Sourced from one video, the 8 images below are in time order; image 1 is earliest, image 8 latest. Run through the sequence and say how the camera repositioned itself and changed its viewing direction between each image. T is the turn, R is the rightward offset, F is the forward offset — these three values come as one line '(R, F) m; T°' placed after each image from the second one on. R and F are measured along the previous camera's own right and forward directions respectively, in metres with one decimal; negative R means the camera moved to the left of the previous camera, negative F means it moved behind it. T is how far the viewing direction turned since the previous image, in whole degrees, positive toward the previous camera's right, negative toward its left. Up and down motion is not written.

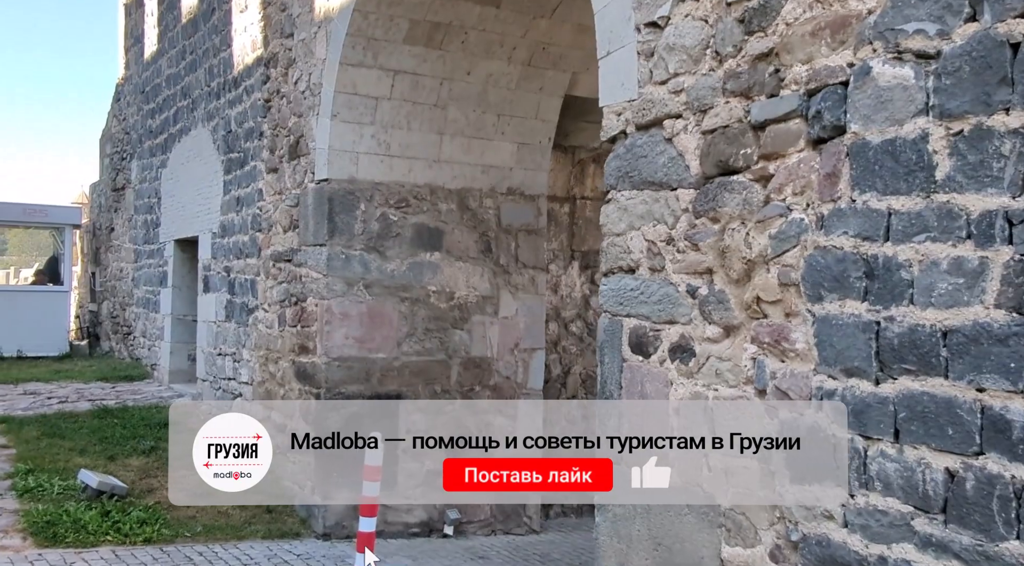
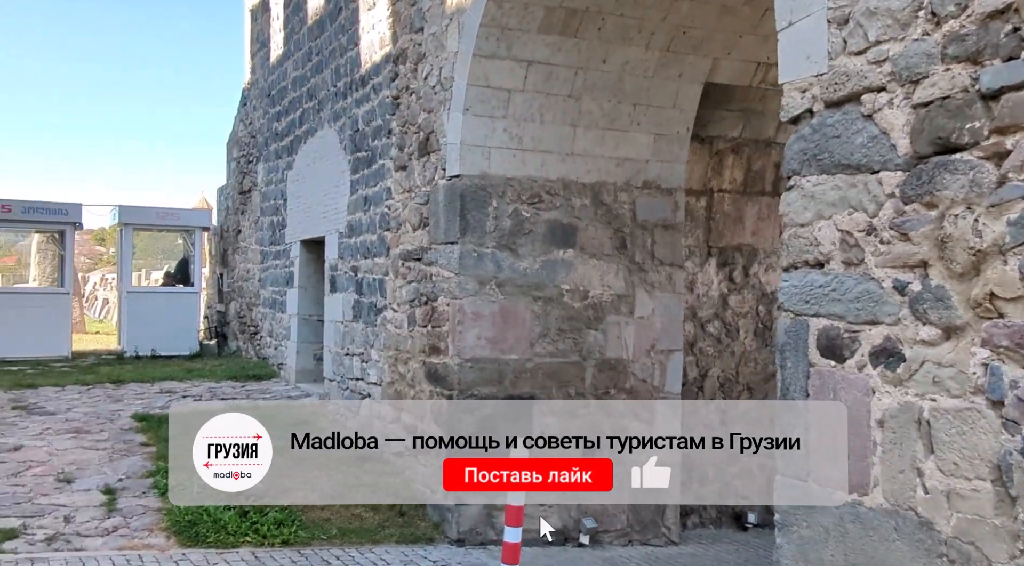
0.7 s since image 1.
(-0.3, +0.2) m; -7°
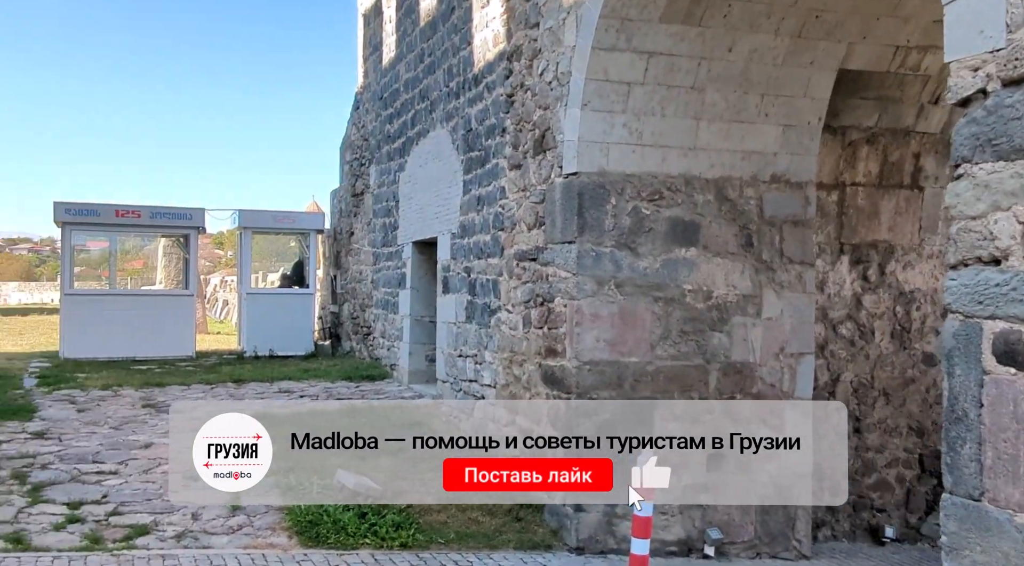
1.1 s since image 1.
(-0.2, +0.1) m; -7°
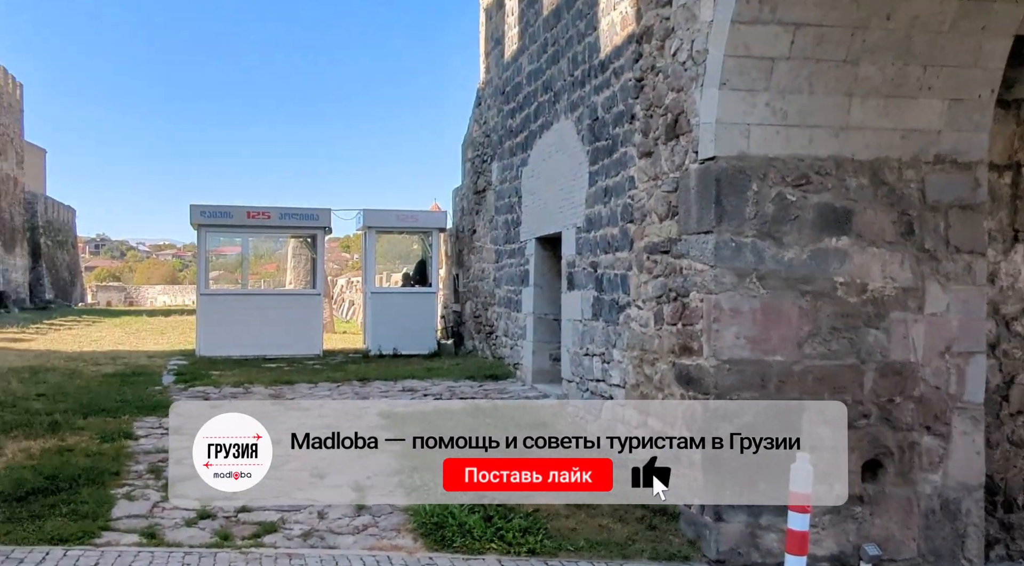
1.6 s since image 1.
(-0.1, +0.2) m; -9°
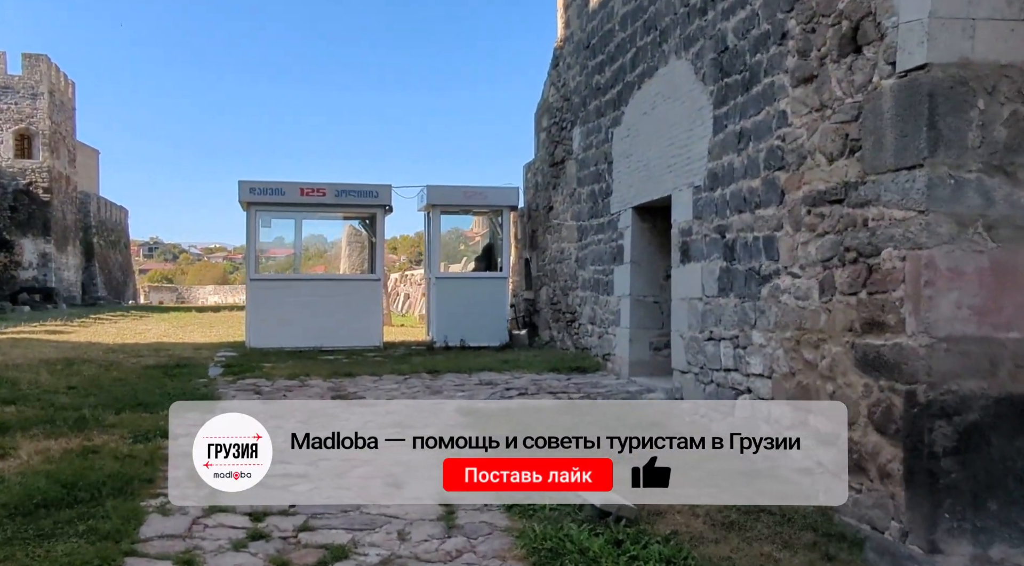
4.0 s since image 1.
(-0.4, +1.0) m; -3°
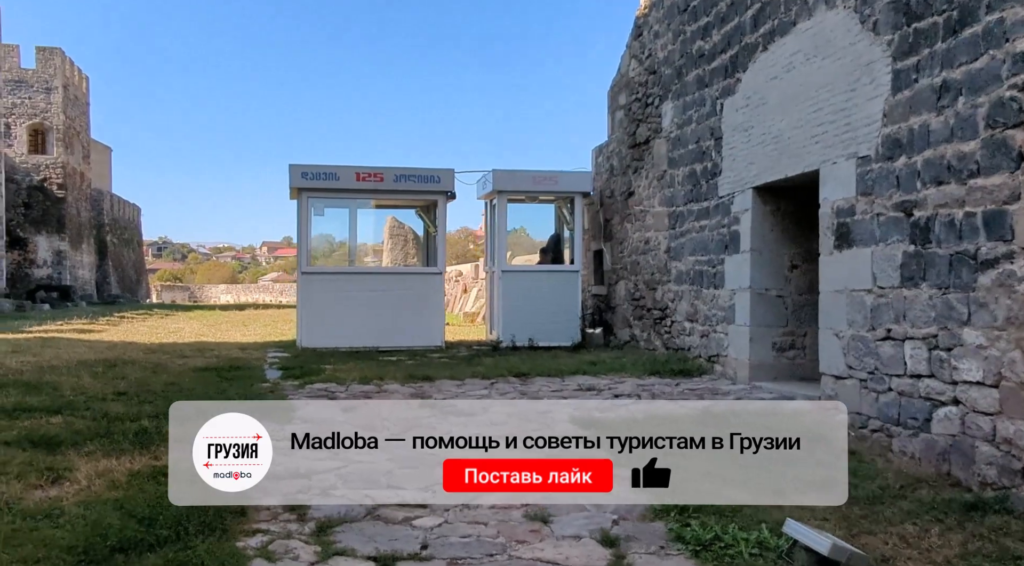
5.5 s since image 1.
(-0.7, +0.8) m; 0°
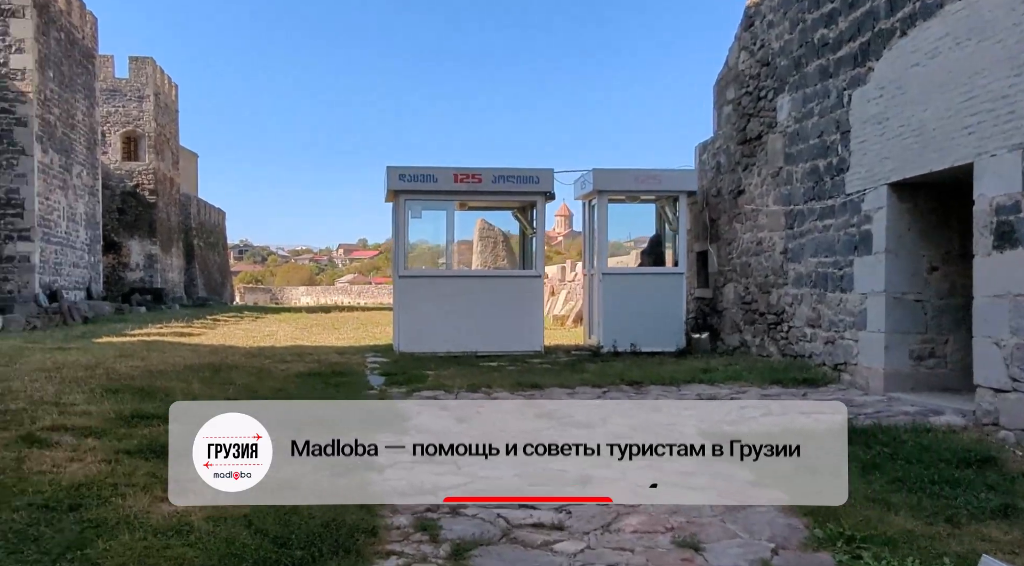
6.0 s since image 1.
(-0.3, +0.2) m; -5°
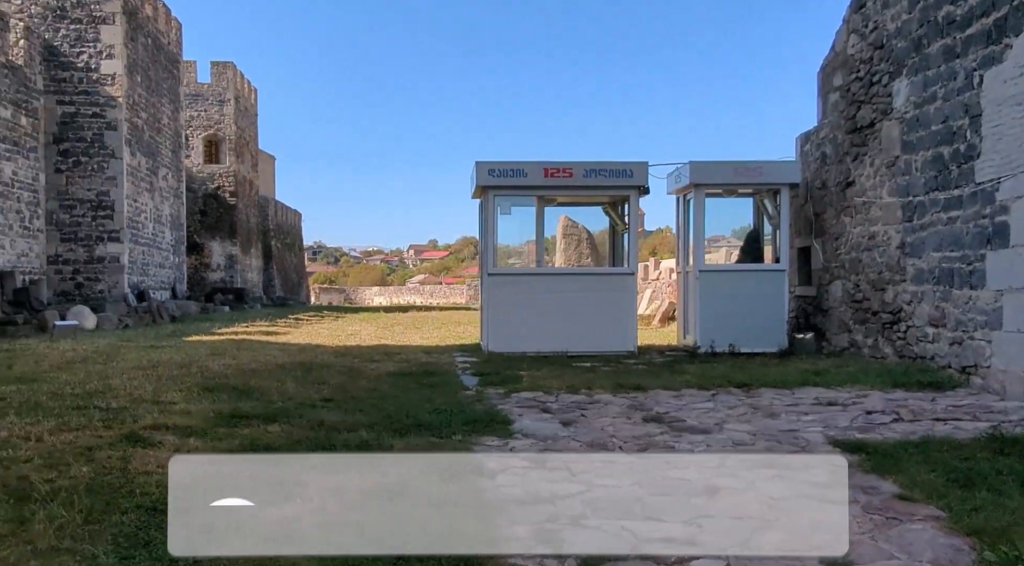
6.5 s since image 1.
(-0.2, +0.2) m; -5°
